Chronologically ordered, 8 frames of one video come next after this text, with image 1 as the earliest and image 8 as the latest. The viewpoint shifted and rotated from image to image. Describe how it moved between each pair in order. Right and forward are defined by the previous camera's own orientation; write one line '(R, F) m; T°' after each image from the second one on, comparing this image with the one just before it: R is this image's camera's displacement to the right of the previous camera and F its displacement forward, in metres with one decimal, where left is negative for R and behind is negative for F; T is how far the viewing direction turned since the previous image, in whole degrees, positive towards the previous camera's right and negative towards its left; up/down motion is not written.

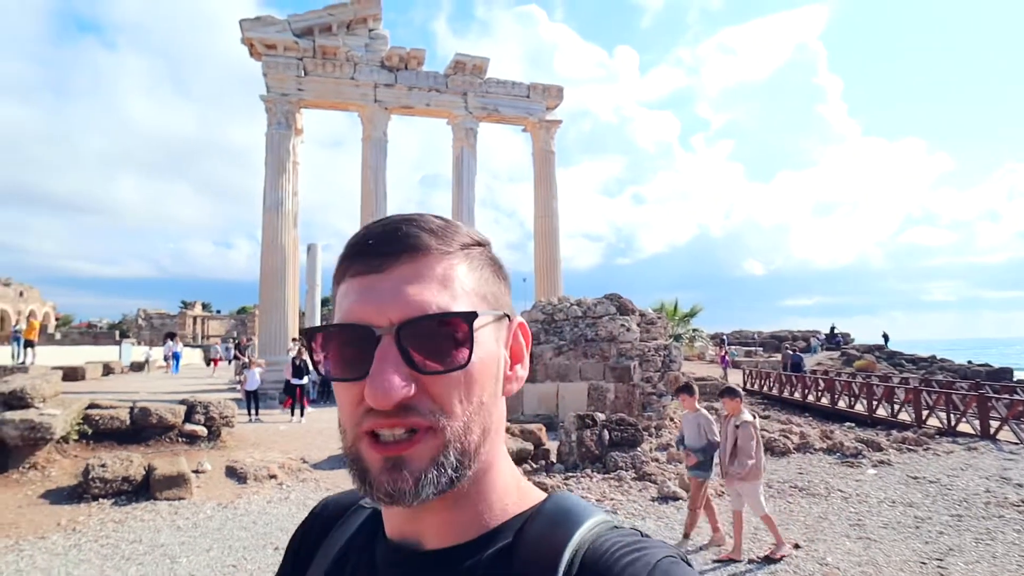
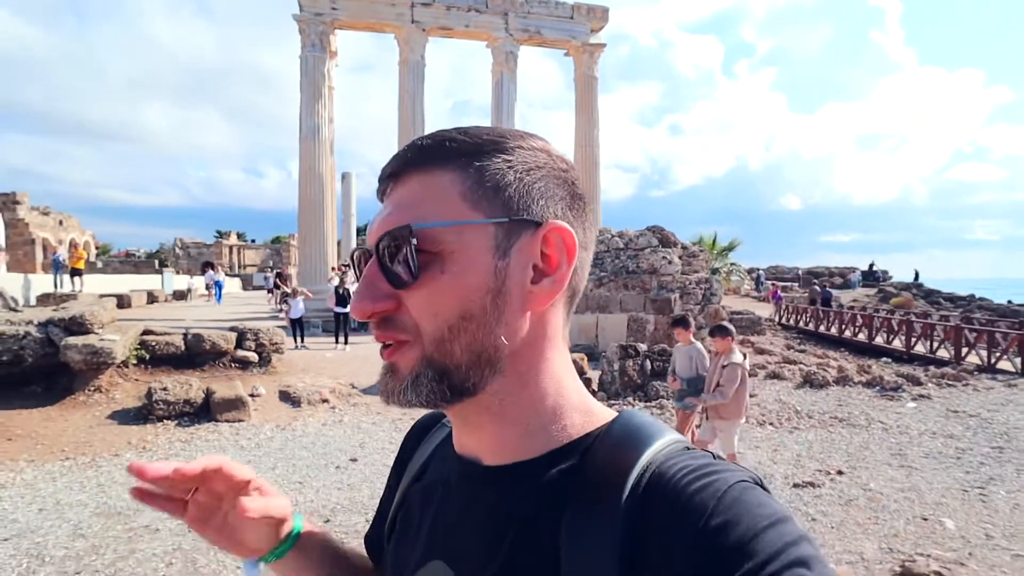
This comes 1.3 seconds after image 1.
(-0.3, 0.0) m; -2°
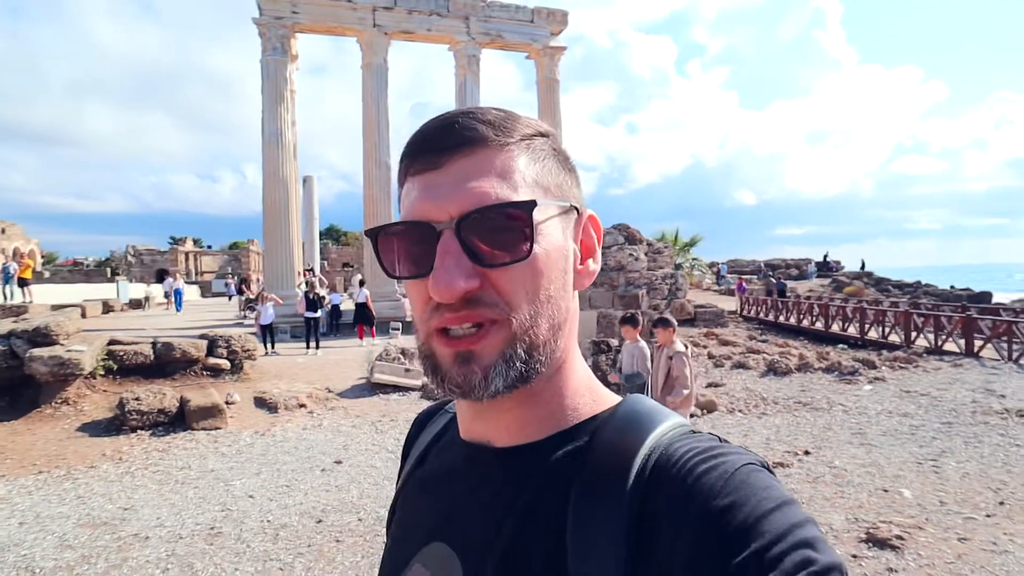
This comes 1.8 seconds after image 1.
(-0.2, -0.1) m; +3°
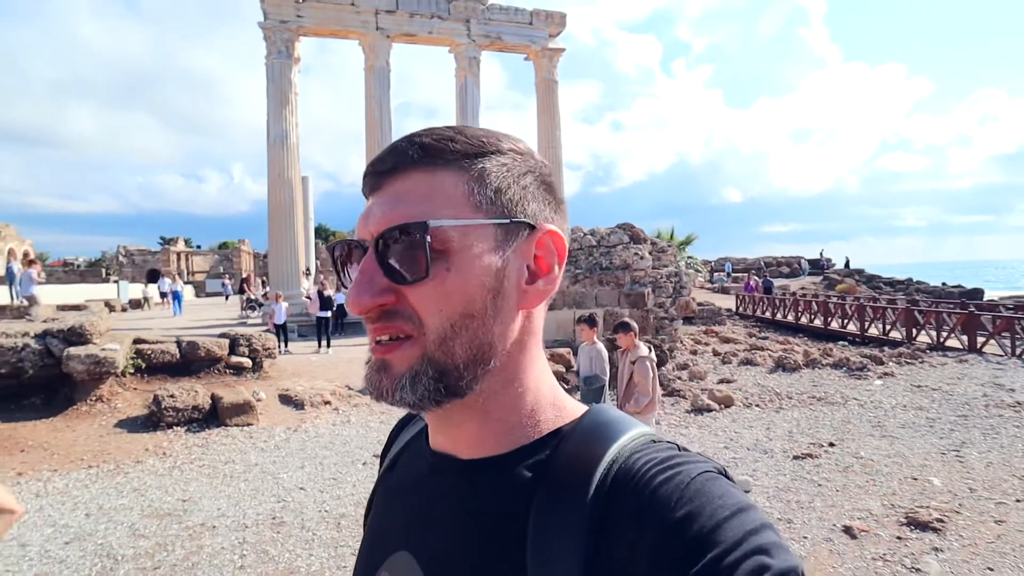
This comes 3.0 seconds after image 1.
(-0.5, -0.3) m; +1°
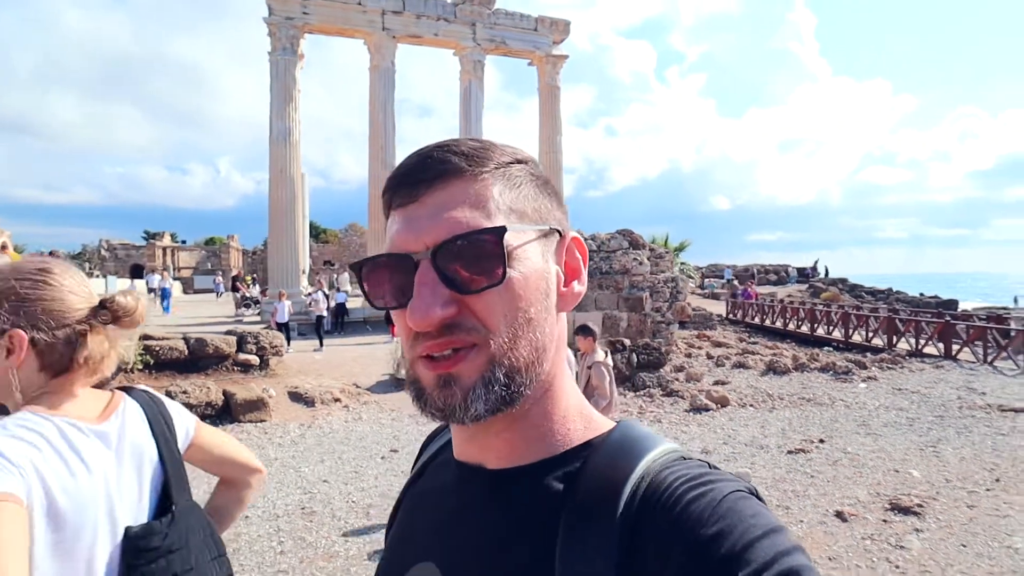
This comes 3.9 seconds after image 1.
(-0.3, -0.4) m; +1°
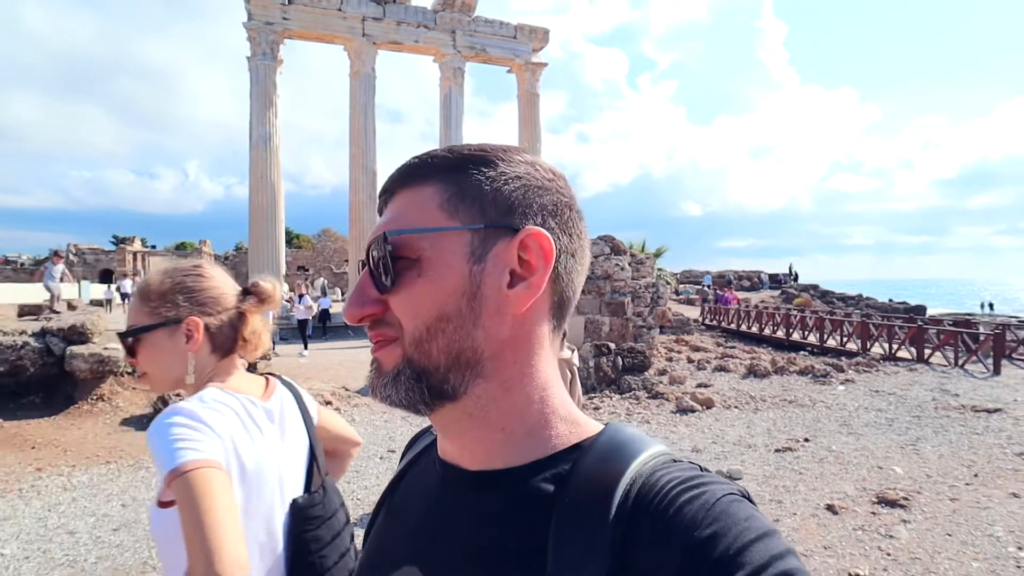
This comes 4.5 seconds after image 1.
(-0.2, -0.1) m; +2°
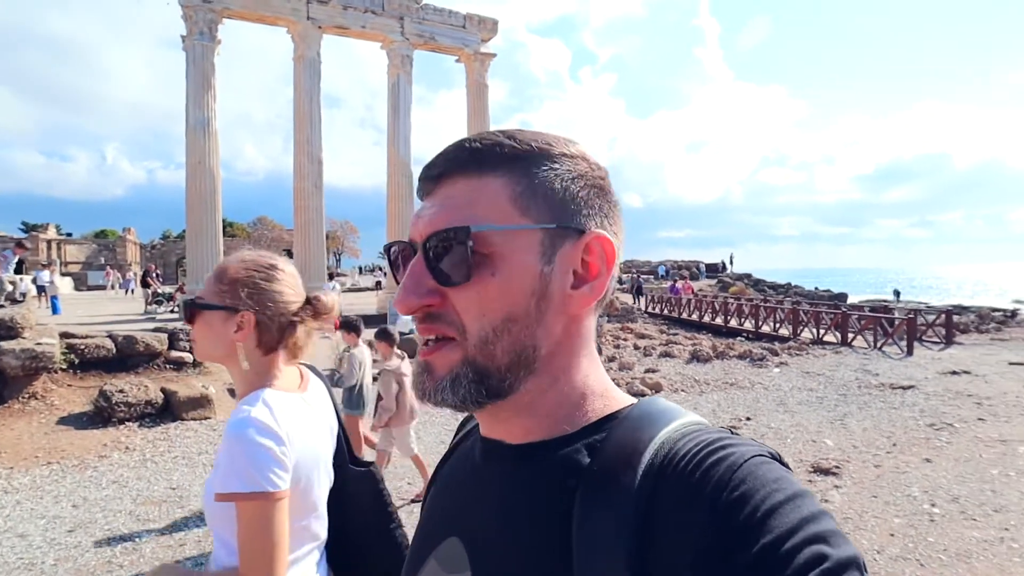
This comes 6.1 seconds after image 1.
(-0.3, -0.3) m; +5°
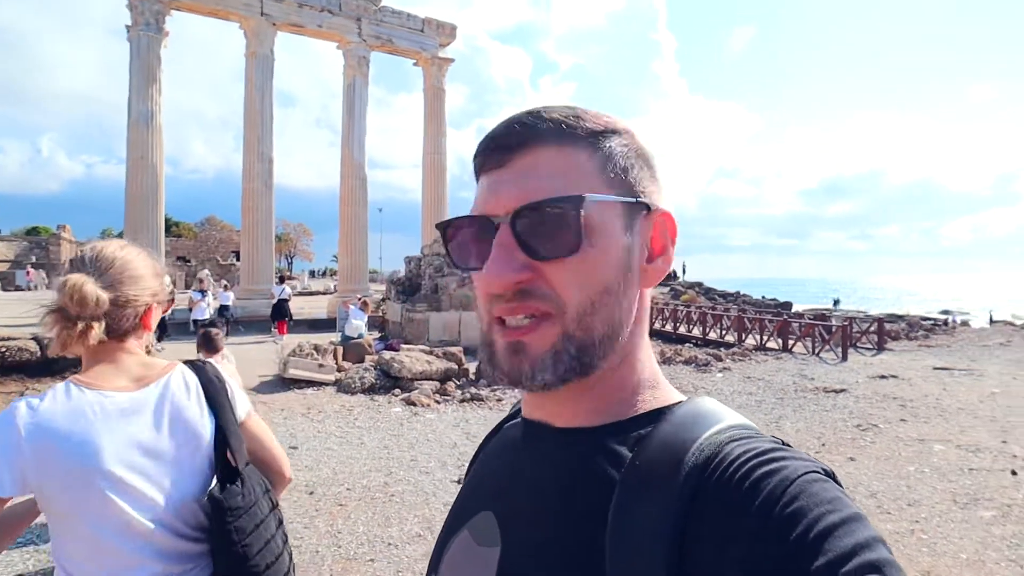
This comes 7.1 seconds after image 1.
(+0.1, -0.1) m; +4°
